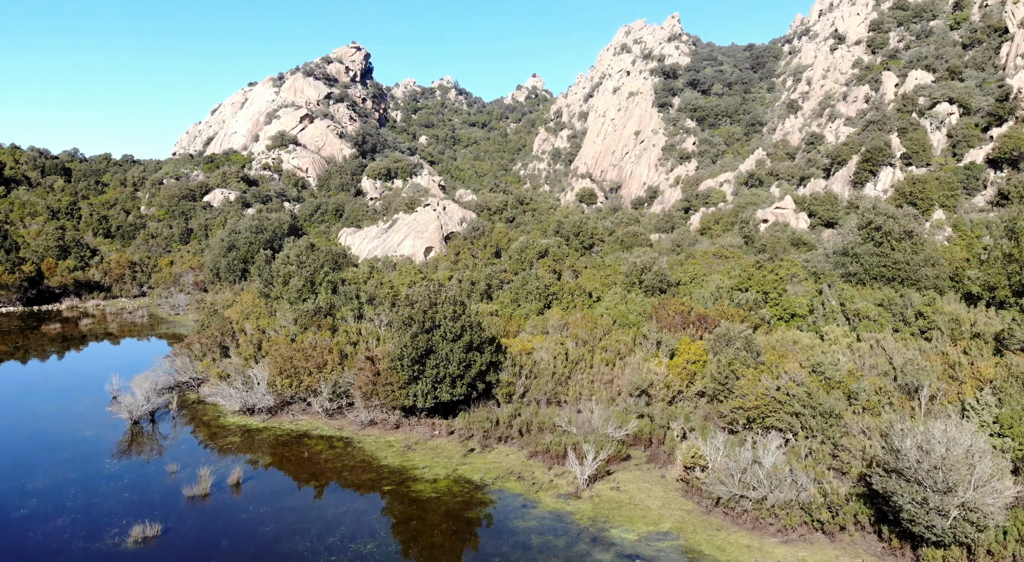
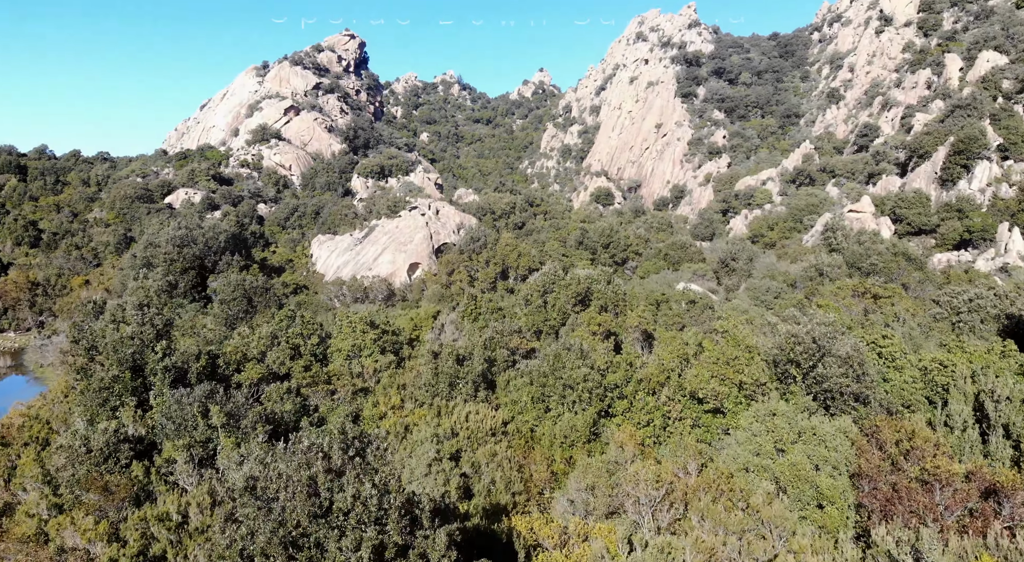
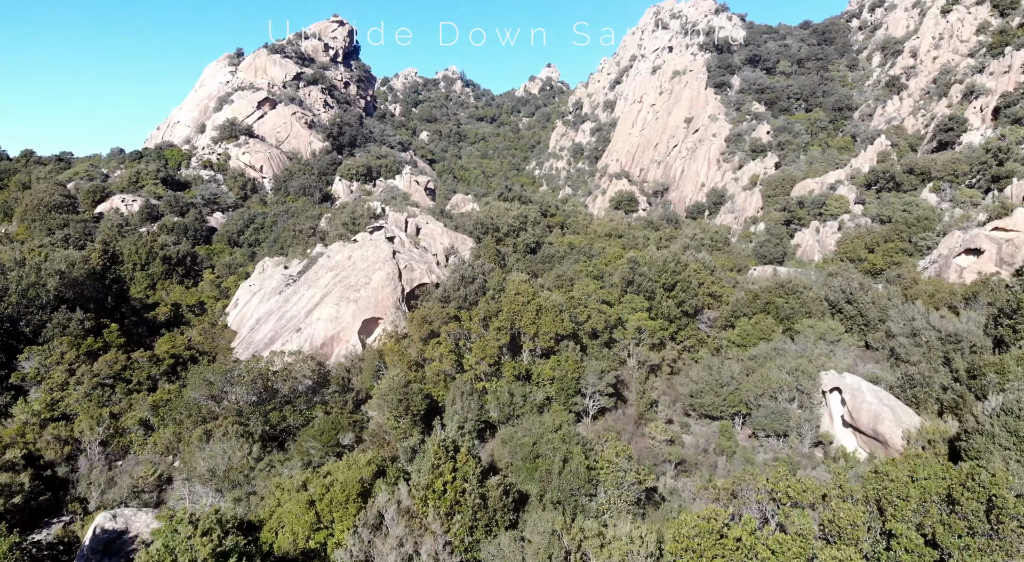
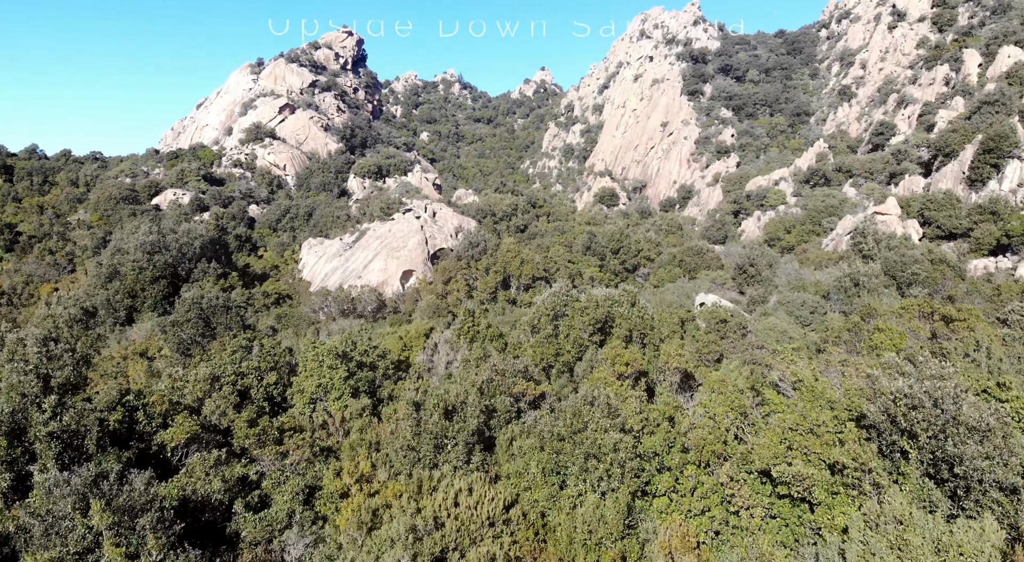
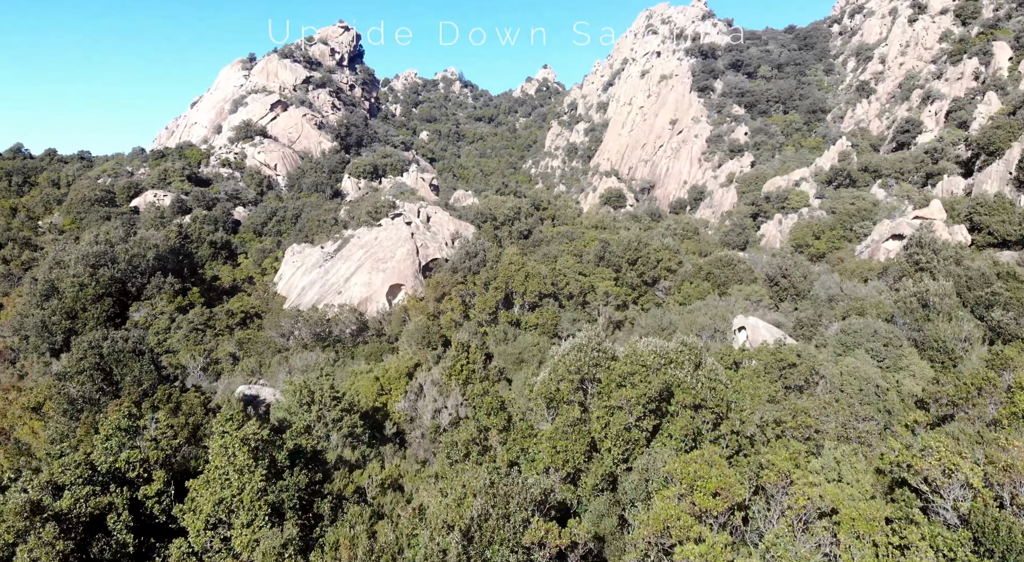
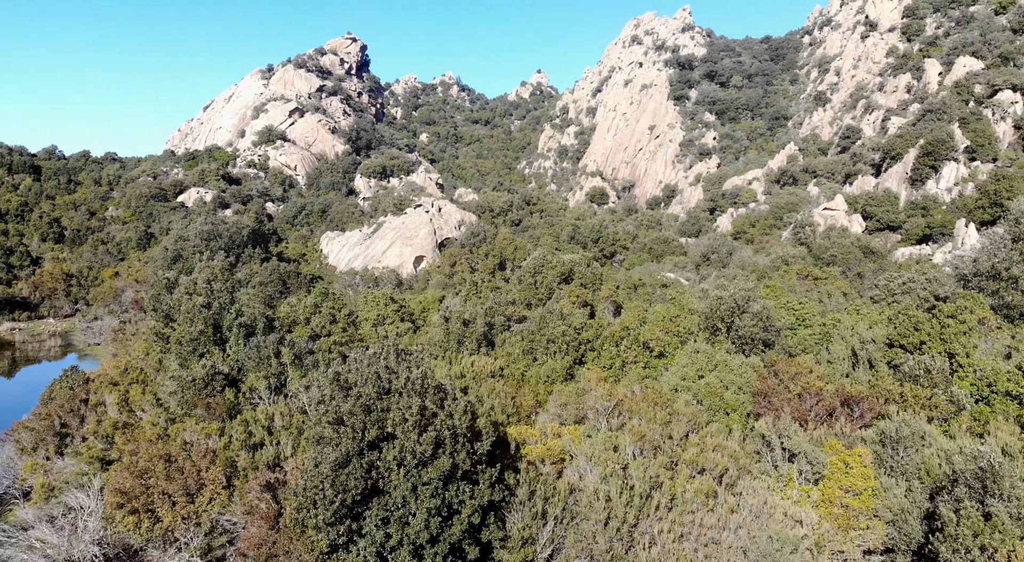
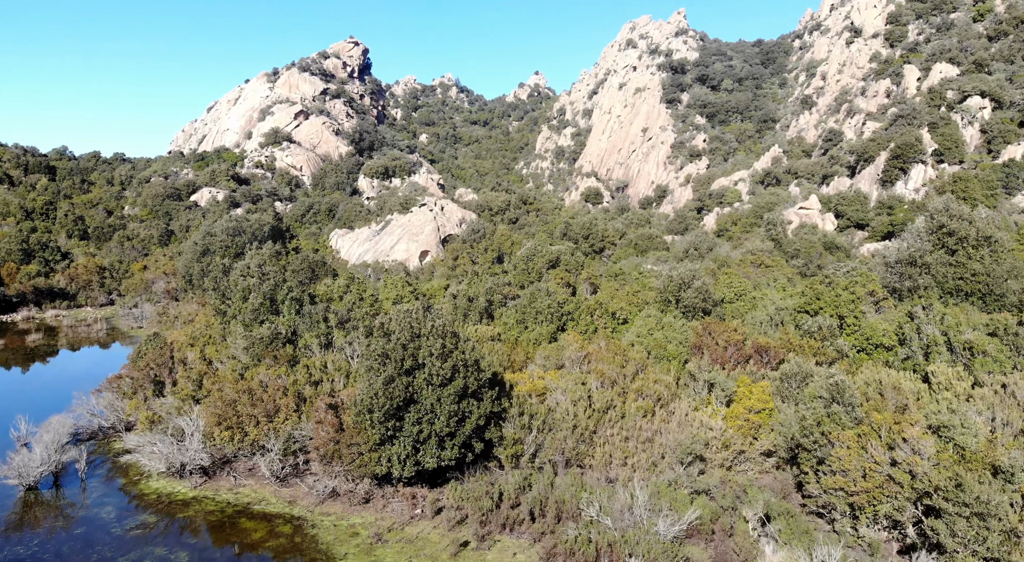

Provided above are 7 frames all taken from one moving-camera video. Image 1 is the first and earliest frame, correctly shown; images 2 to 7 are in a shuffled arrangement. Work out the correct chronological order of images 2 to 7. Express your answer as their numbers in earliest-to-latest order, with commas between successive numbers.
7, 6, 2, 4, 5, 3
